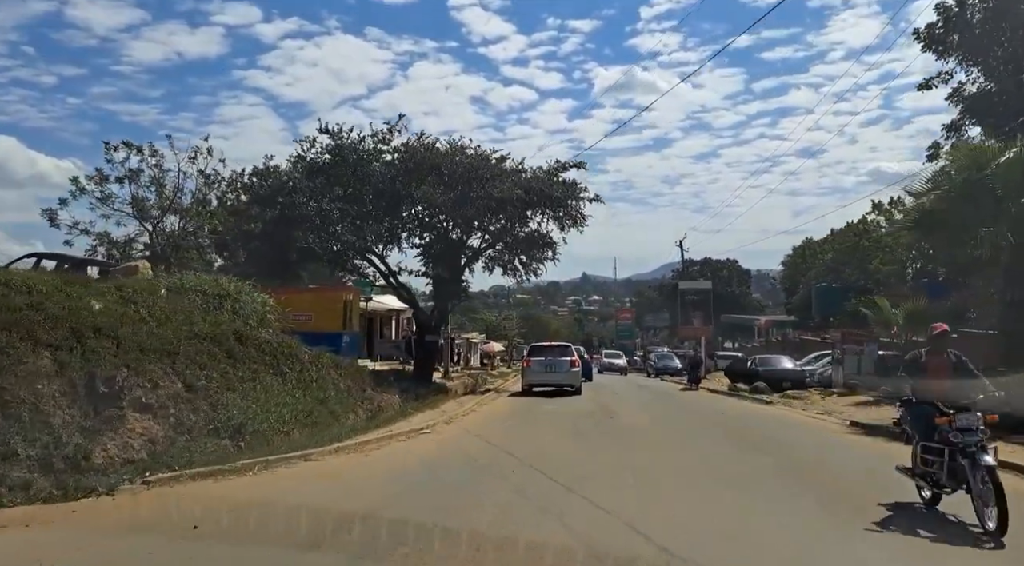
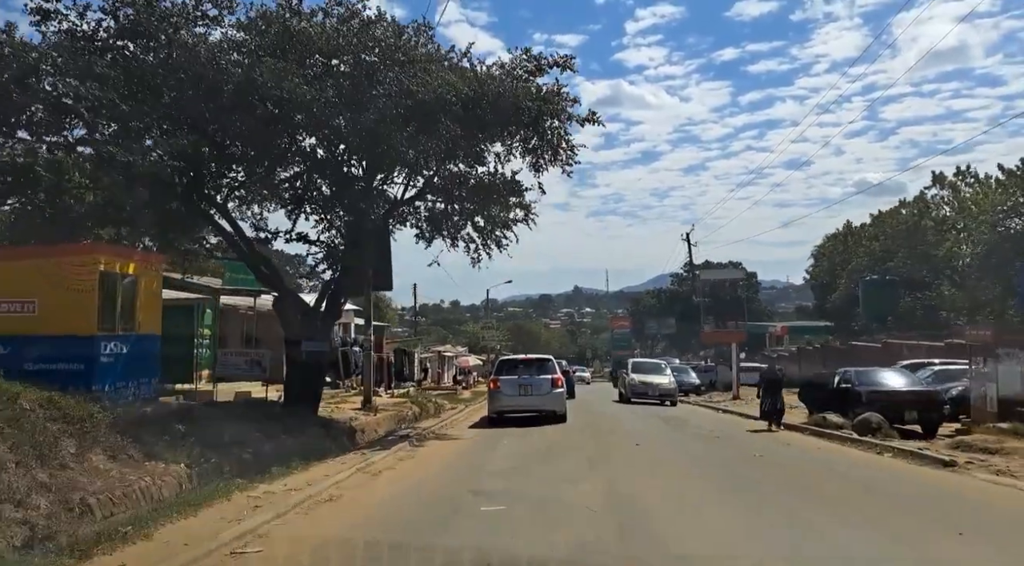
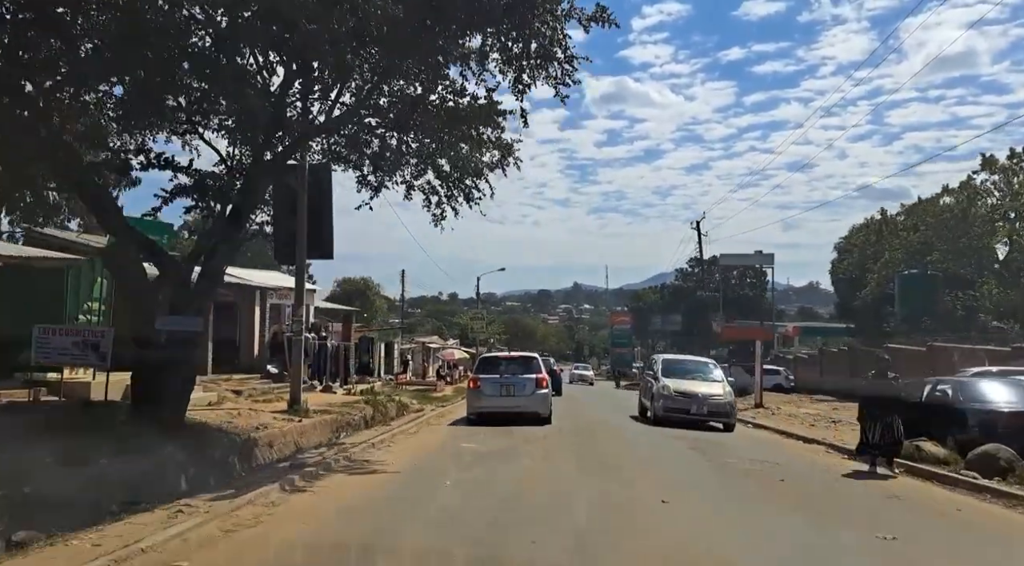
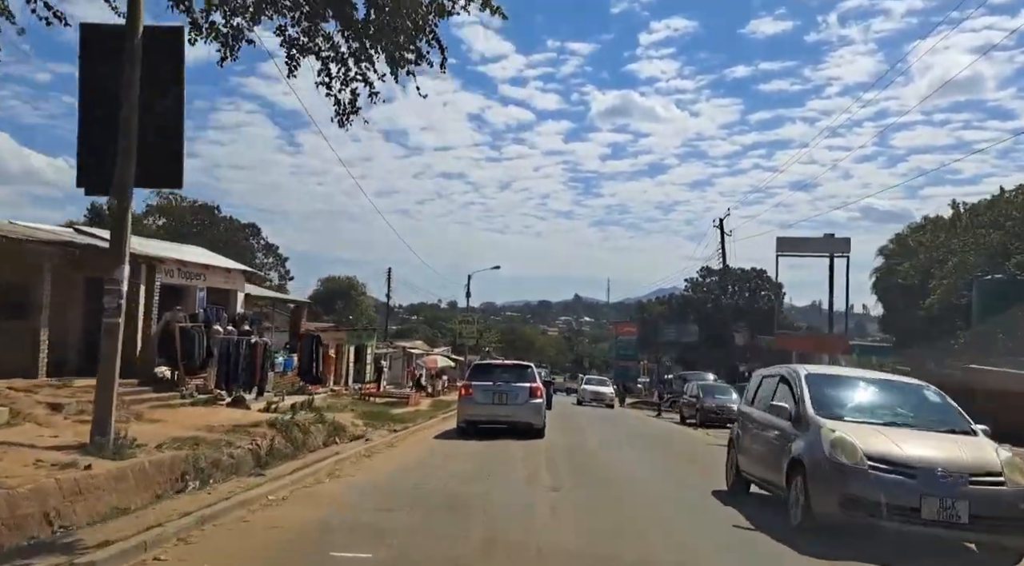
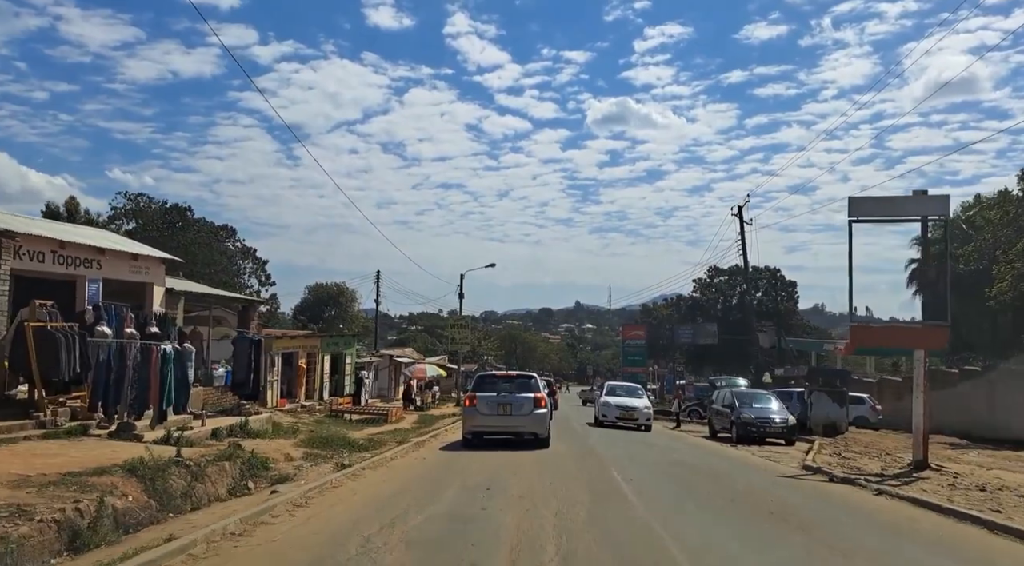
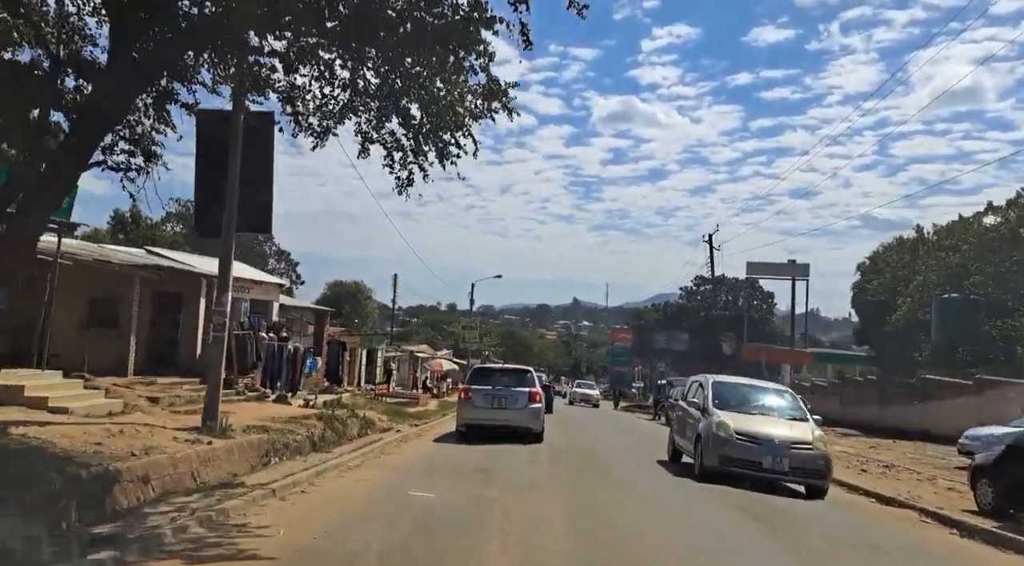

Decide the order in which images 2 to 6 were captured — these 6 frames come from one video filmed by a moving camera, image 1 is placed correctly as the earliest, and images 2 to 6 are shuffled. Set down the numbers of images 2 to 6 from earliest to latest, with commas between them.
2, 3, 6, 4, 5
